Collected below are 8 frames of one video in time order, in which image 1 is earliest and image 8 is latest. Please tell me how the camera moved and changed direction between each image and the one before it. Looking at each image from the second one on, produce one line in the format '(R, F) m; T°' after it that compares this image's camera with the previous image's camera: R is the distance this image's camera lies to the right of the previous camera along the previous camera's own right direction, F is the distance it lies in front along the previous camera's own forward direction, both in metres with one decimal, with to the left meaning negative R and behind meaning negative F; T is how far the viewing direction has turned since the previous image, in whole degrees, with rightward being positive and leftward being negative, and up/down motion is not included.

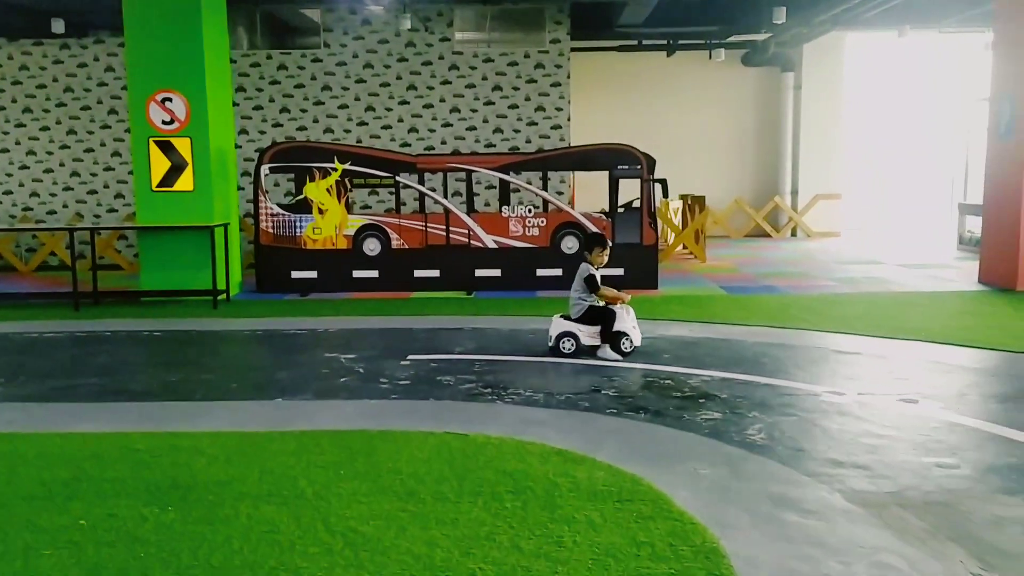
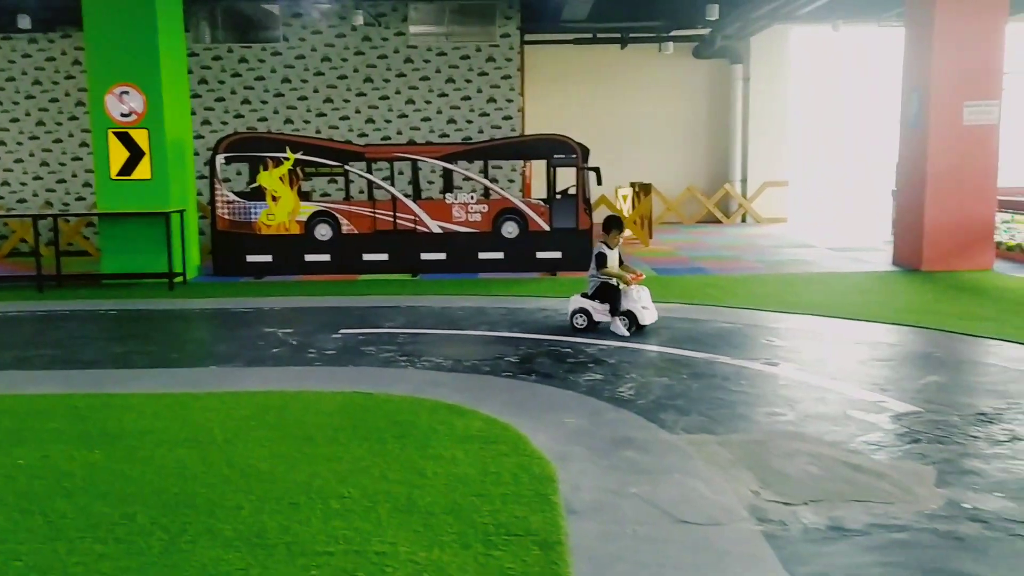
(+0.5, -0.6) m; +1°
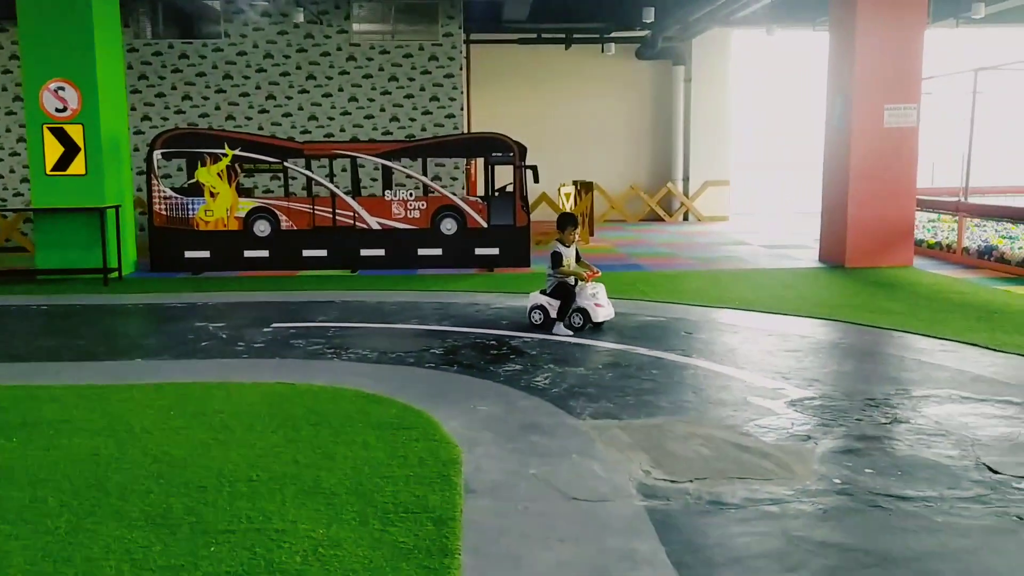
(+0.2, -0.2) m; +3°
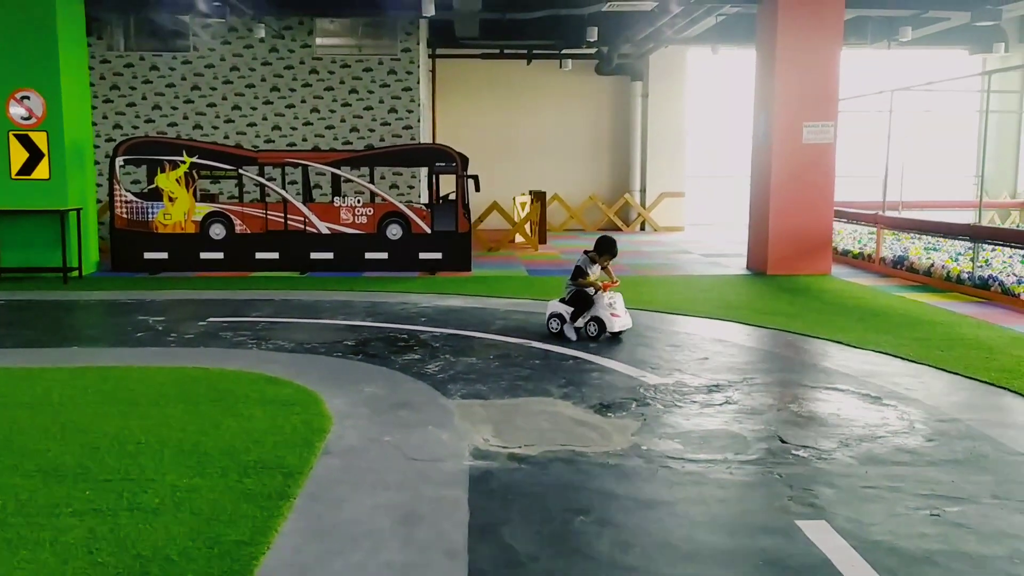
(+0.6, -0.5) m; 0°
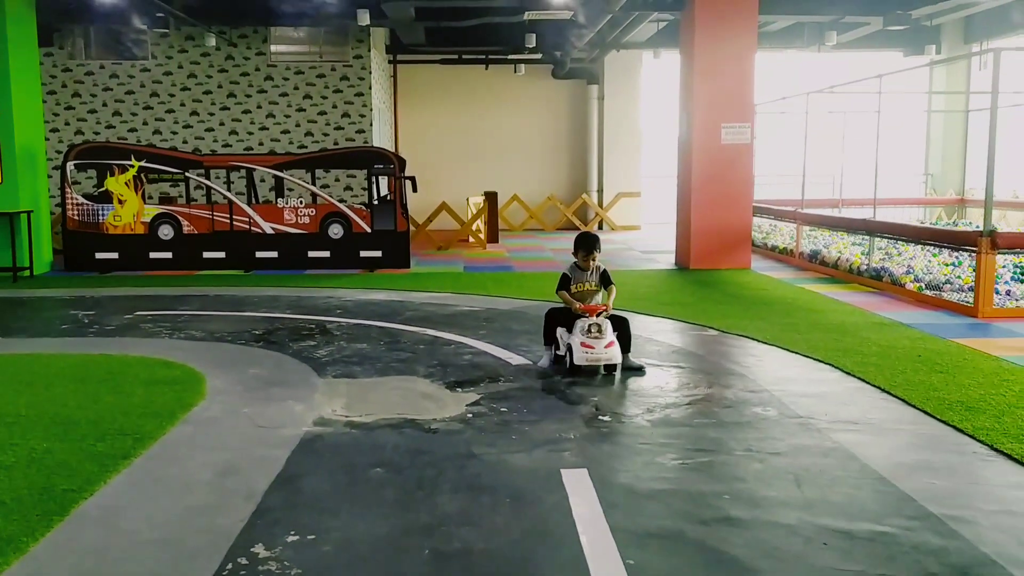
(+0.8, -0.5) m; 0°
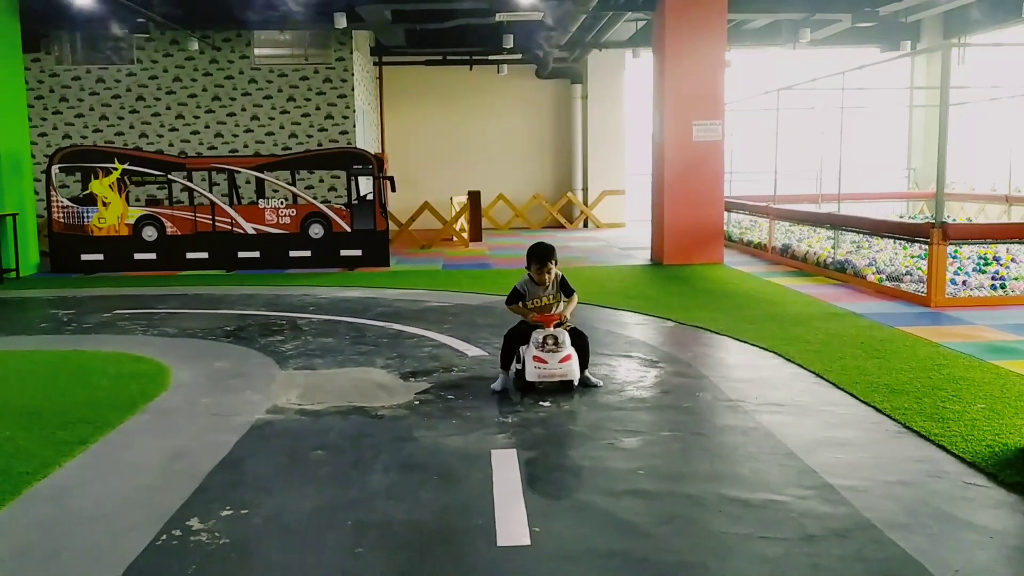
(+0.3, -0.2) m; 0°
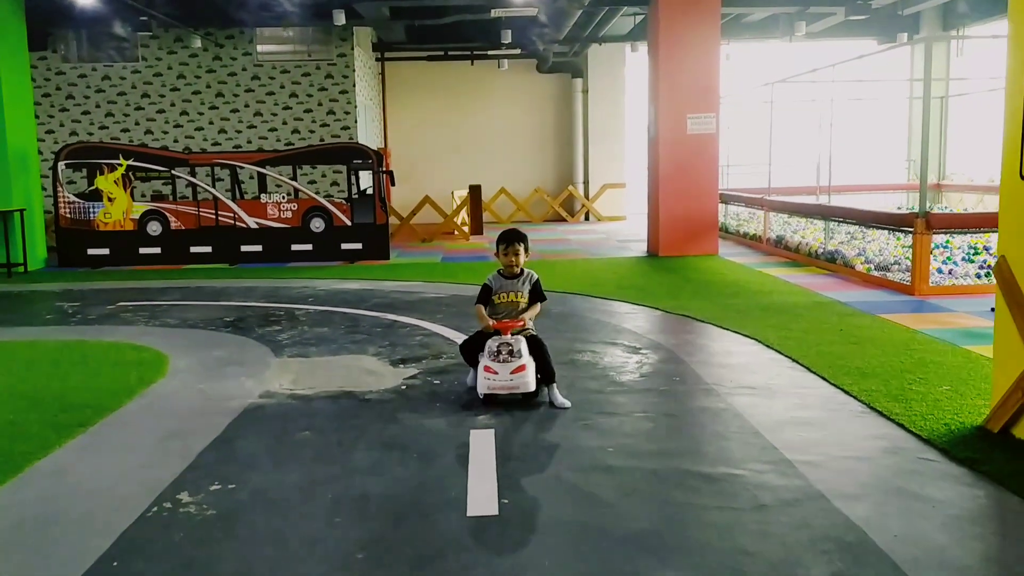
(+0.1, -0.2) m; -1°
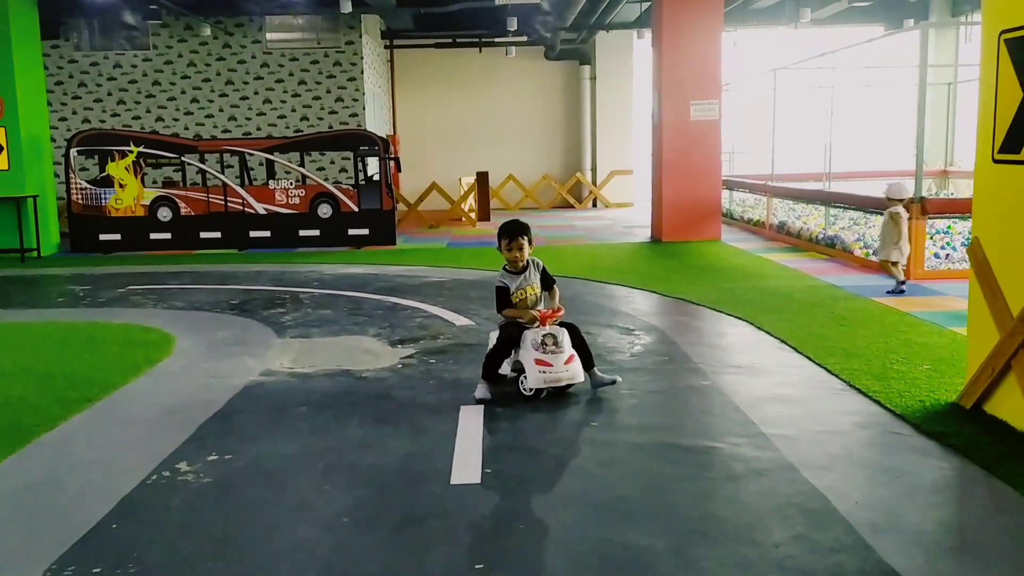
(+0.1, -0.1) m; -1°
